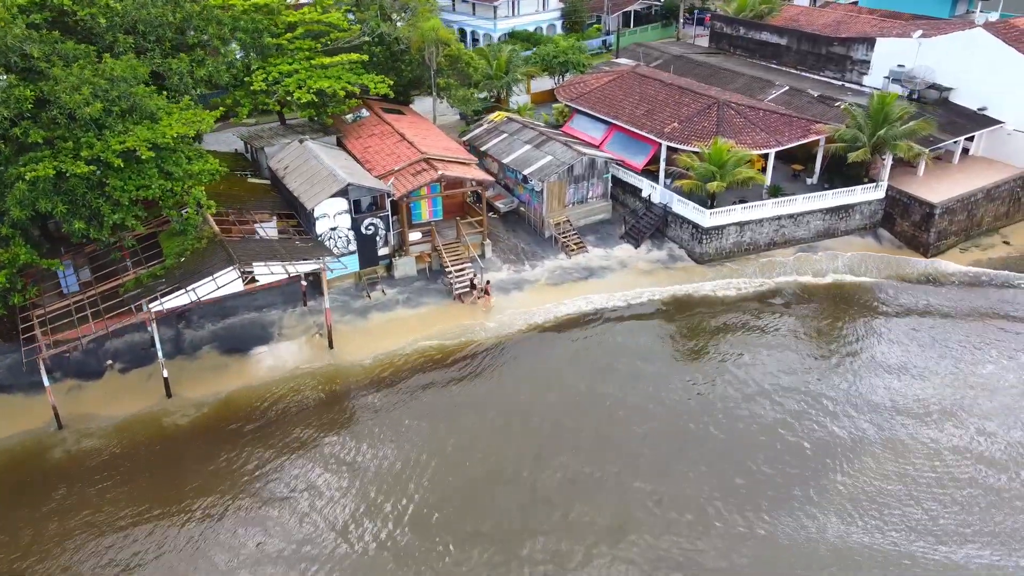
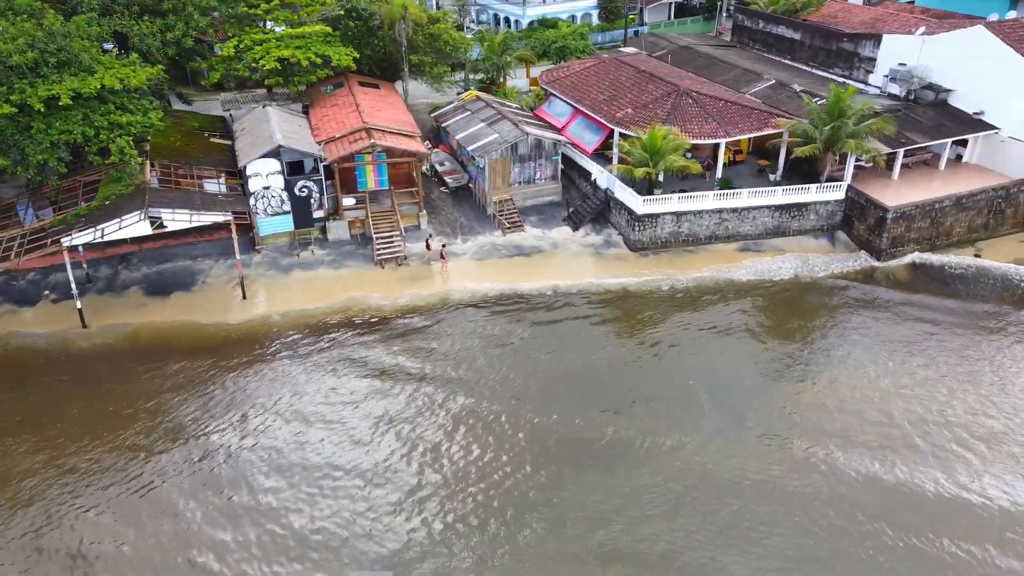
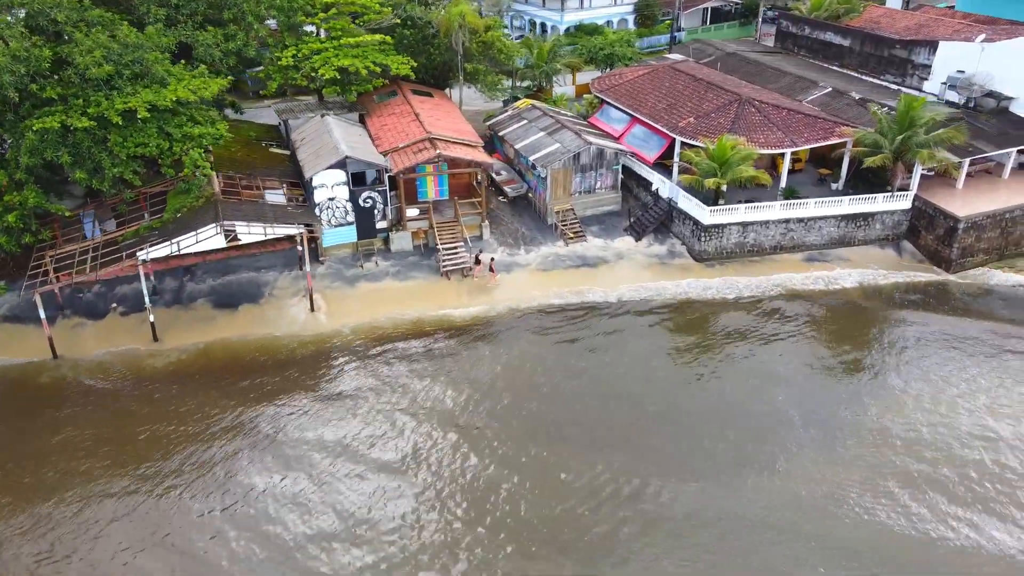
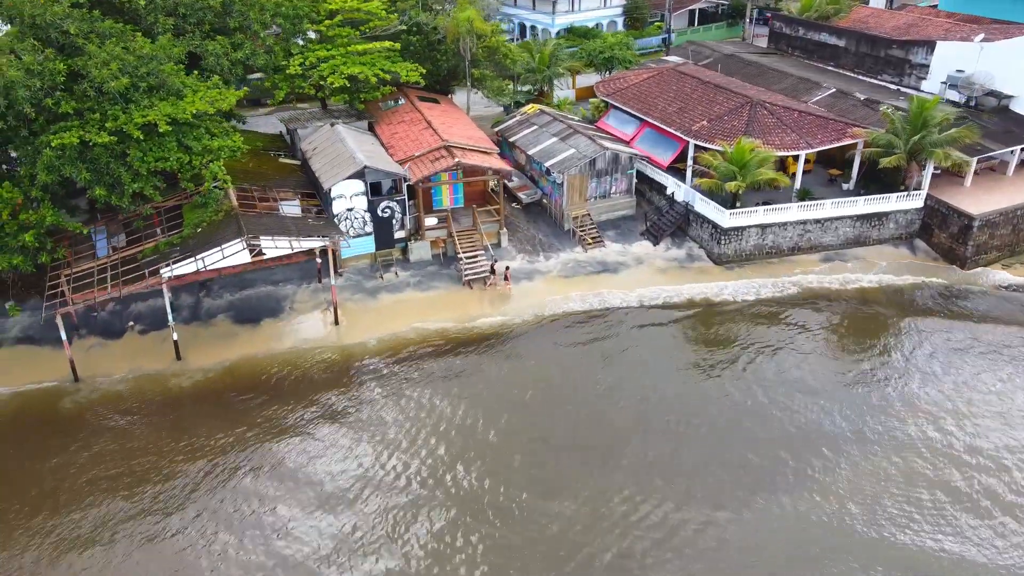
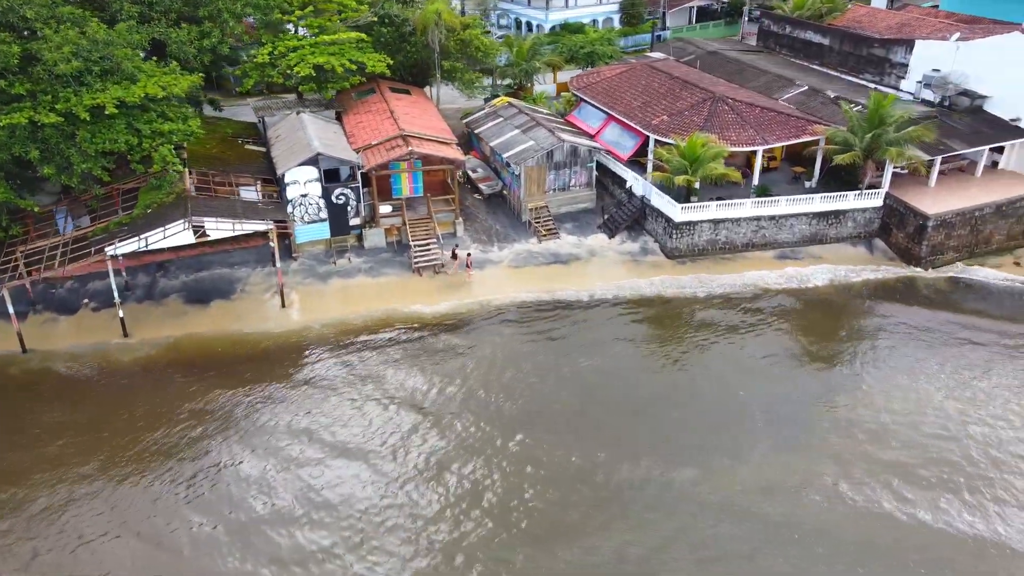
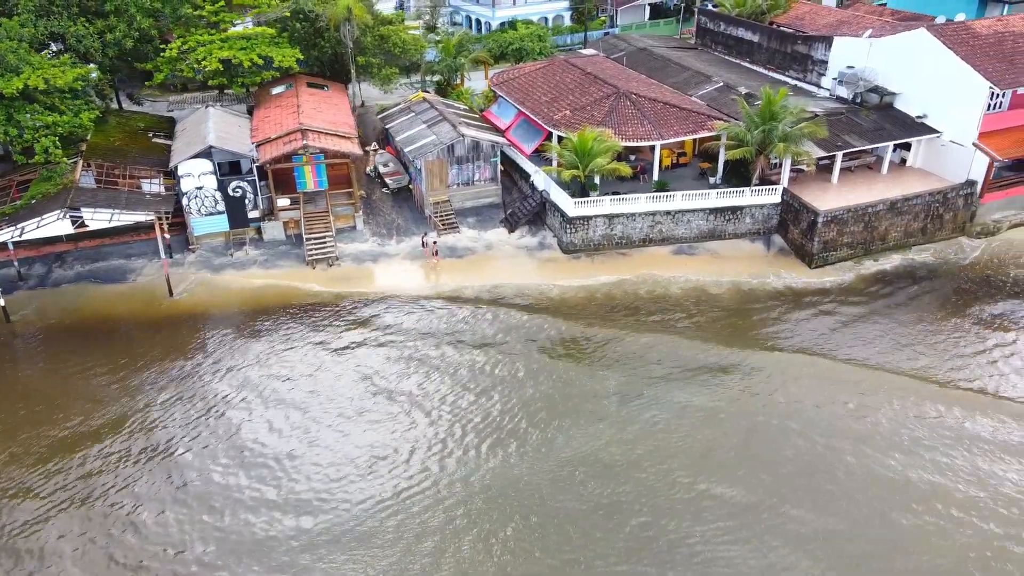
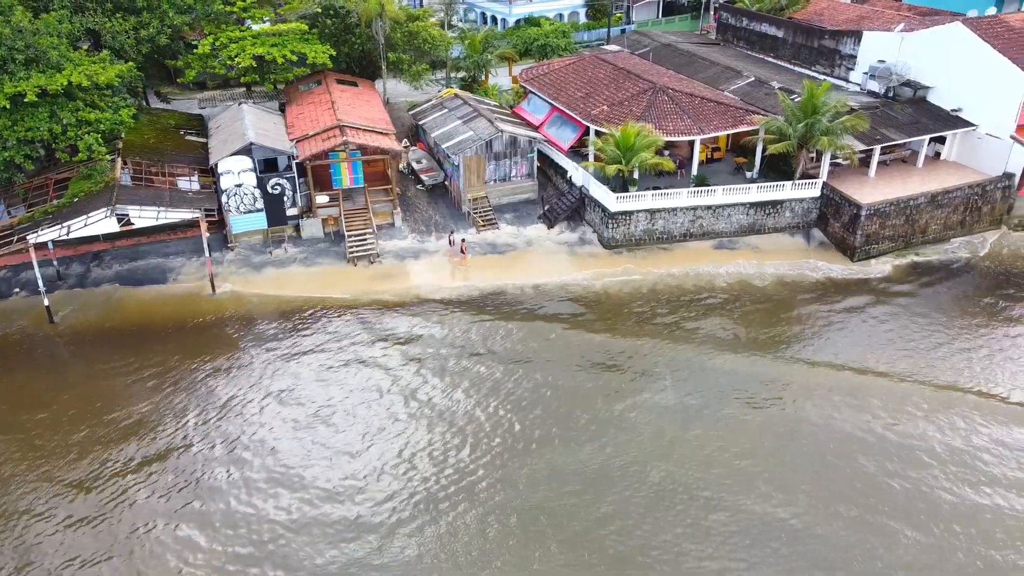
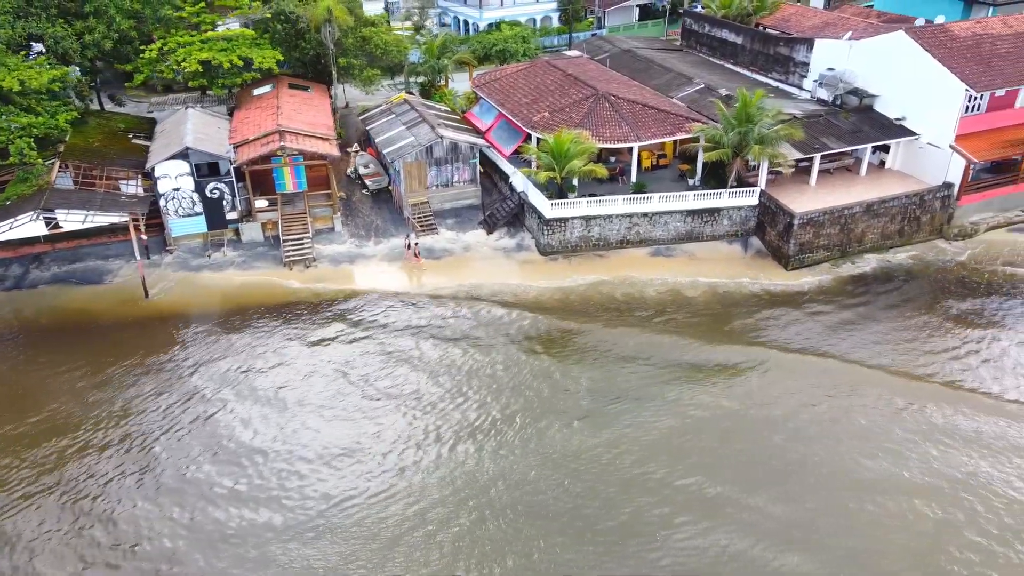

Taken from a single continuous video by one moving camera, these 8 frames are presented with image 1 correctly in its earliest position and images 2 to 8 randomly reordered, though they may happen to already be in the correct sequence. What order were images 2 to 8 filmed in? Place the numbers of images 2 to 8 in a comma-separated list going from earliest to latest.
4, 3, 5, 2, 7, 6, 8
